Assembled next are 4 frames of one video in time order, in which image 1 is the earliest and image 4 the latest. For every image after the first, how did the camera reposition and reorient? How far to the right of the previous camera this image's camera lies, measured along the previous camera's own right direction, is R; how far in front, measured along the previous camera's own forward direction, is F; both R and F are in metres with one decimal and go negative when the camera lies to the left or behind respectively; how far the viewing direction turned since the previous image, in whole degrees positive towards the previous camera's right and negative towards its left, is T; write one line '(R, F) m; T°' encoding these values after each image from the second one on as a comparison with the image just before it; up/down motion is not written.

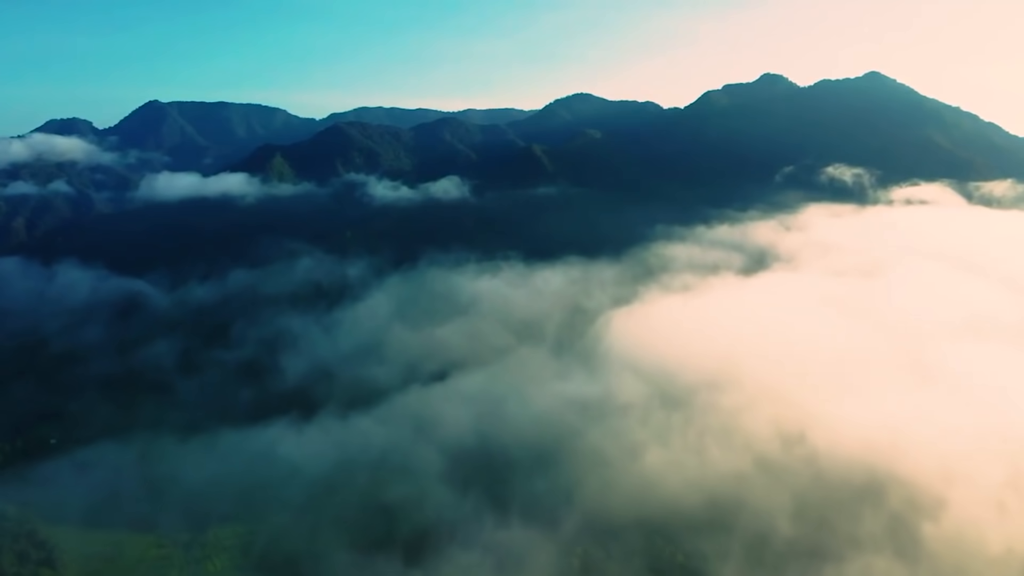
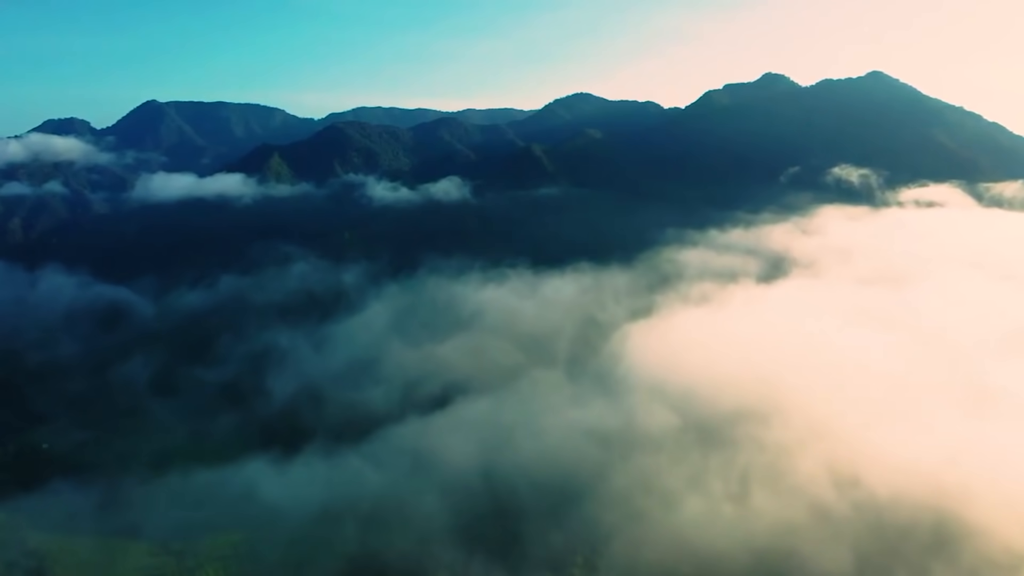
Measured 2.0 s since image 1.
(-1.2, +7.7) m; 0°
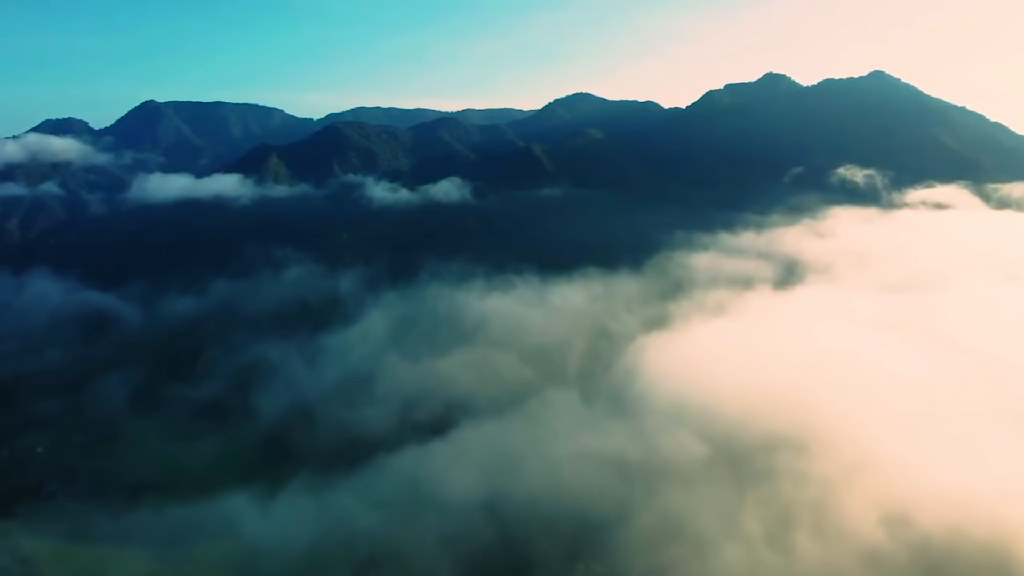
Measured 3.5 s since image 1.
(-0.9, +5.7) m; 0°
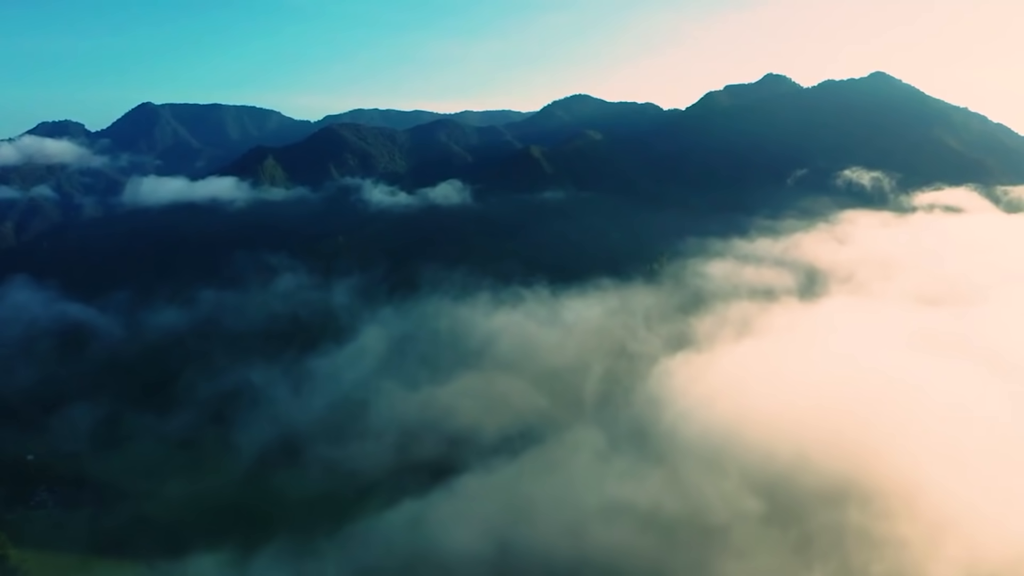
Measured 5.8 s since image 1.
(-1.4, +7.8) m; 0°
